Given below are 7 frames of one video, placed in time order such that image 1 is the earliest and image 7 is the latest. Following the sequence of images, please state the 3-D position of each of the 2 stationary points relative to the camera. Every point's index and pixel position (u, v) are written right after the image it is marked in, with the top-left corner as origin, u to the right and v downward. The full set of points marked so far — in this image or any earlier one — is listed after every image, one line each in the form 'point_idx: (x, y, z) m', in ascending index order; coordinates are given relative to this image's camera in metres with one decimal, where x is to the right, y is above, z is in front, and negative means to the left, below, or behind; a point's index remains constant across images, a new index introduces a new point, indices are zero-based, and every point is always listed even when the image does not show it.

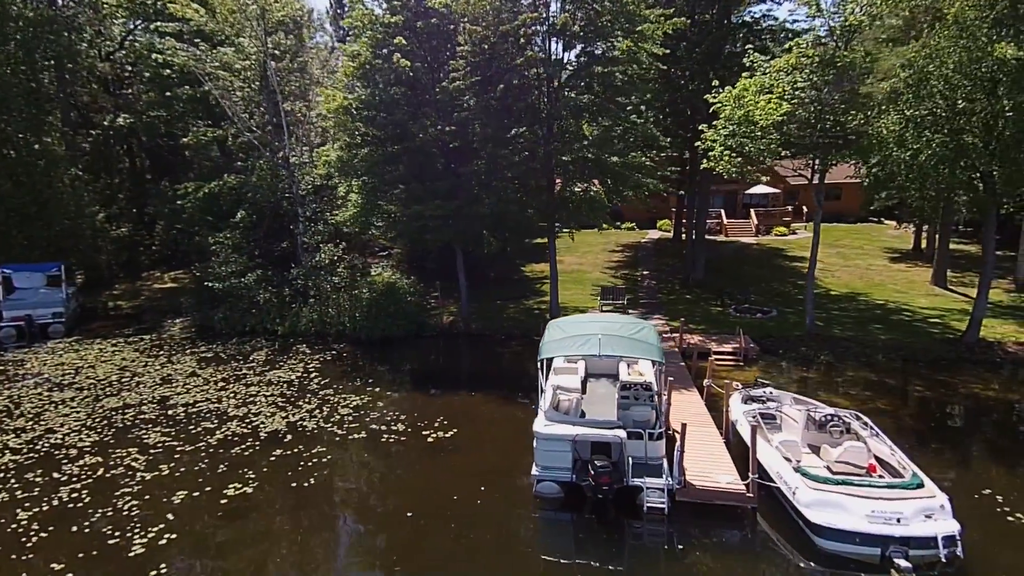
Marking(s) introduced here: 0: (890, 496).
0: (+7.8, -4.3, +10.1) m
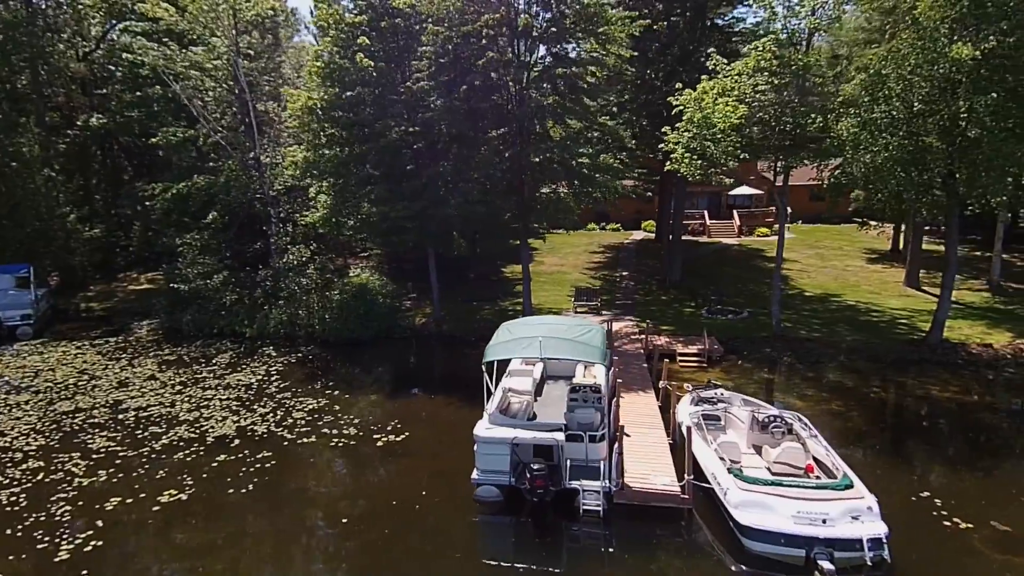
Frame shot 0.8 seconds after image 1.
0: (+6.4, -4.4, +10.1) m
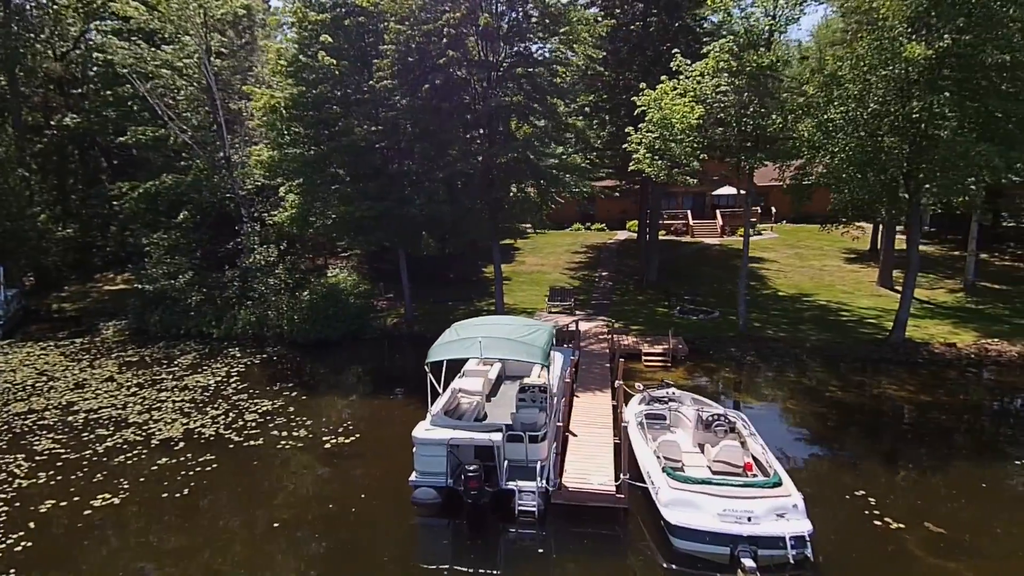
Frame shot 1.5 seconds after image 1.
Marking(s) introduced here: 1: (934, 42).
0: (+4.9, -4.4, +10.1) m
1: (+14.8, +8.8, +17.1) m
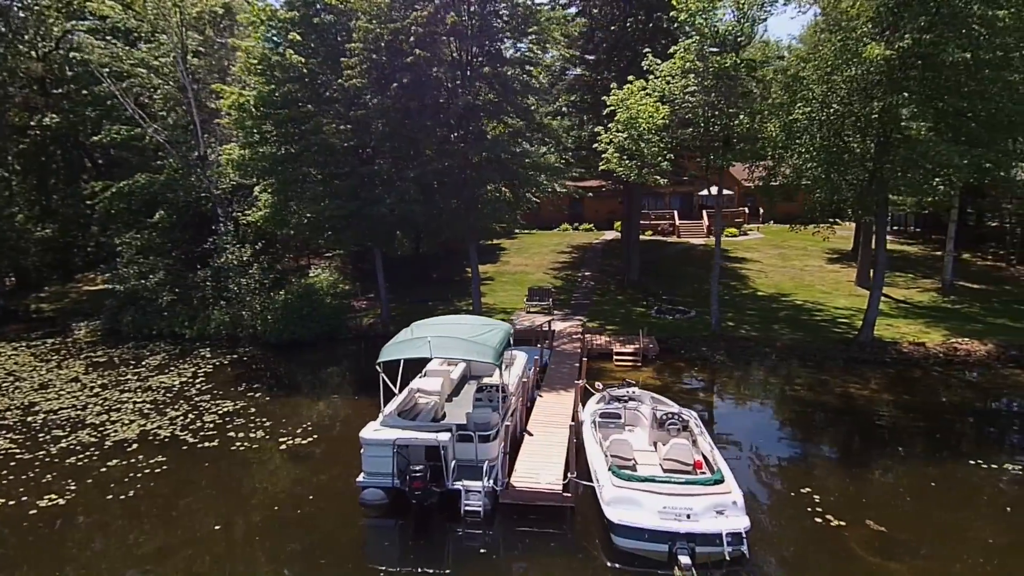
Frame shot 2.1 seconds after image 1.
0: (+3.7, -4.3, +10.1) m
1: (+13.6, +8.8, +17.2) m
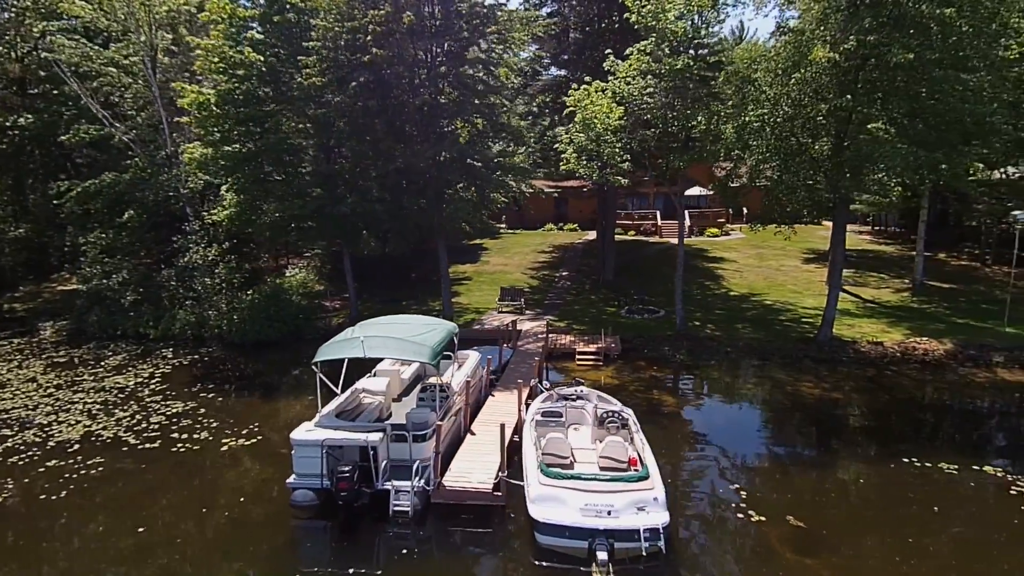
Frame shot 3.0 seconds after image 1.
0: (+2.0, -4.3, +10.1) m
1: (+11.9, +8.8, +17.3) m
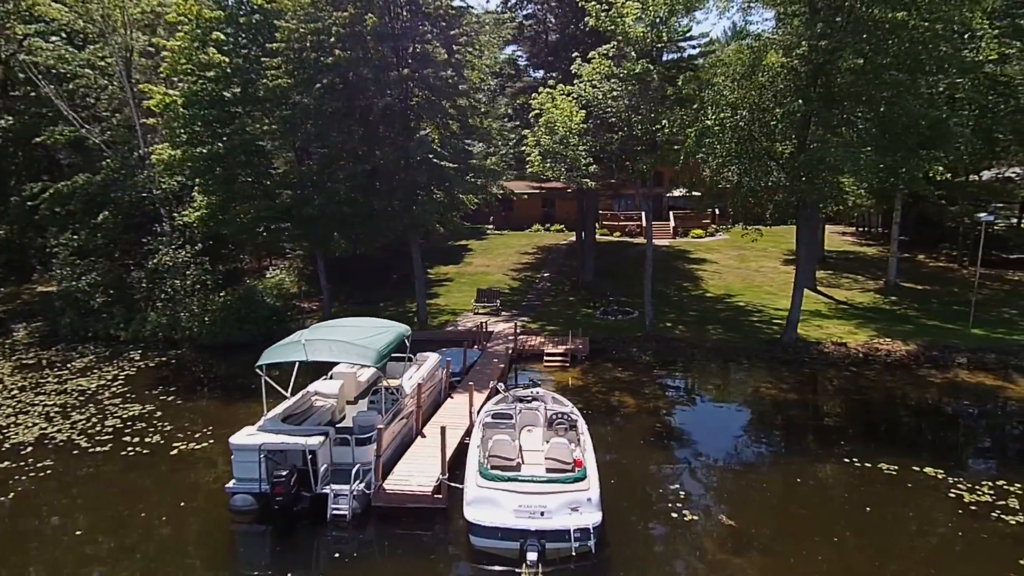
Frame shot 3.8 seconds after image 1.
0: (+0.6, -4.4, +10.2) m
1: (+10.4, +8.8, +17.5) m
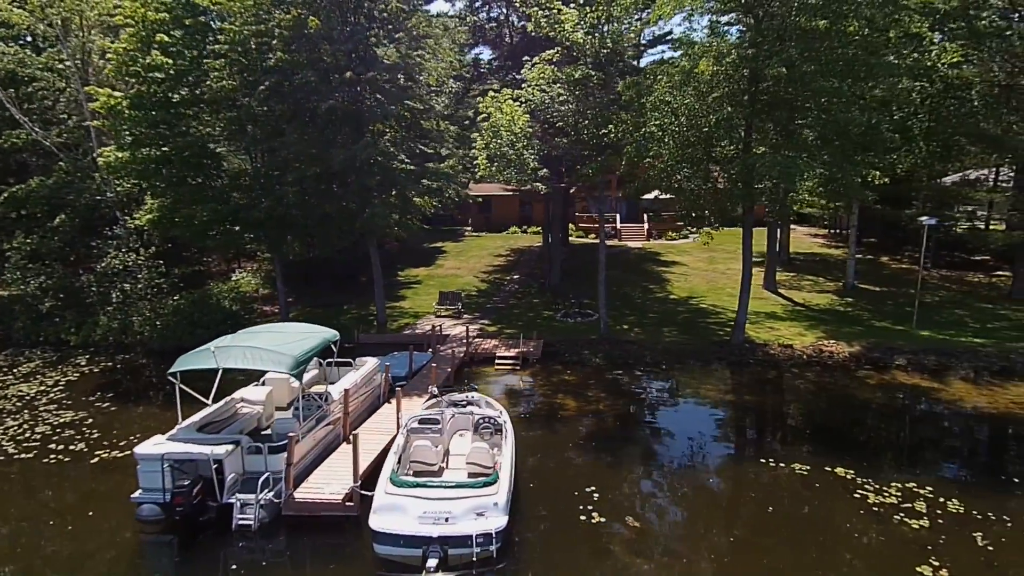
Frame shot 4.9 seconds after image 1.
0: (-1.4, -4.6, +10.3) m
1: (+8.2, +8.6, +17.7) m
